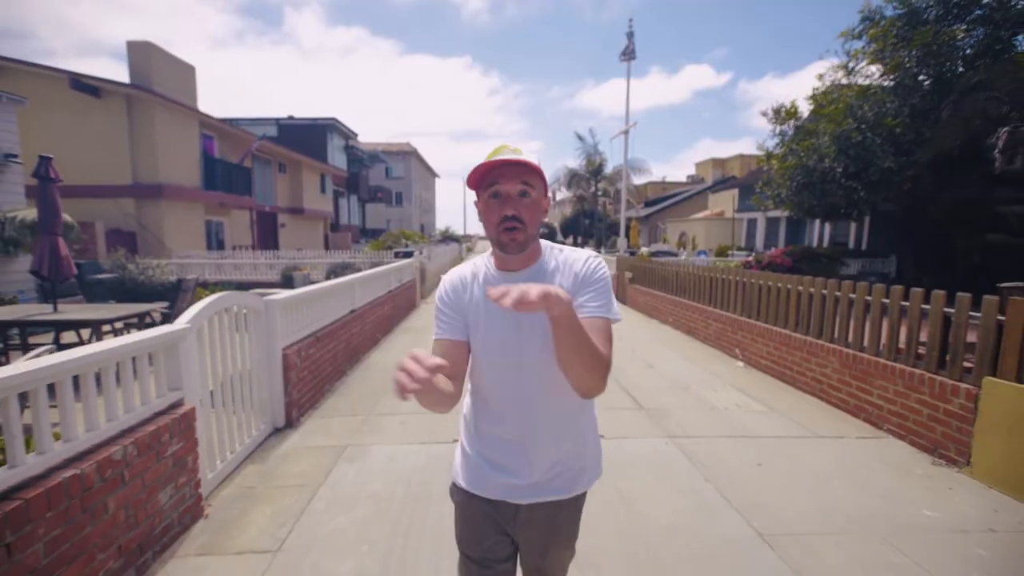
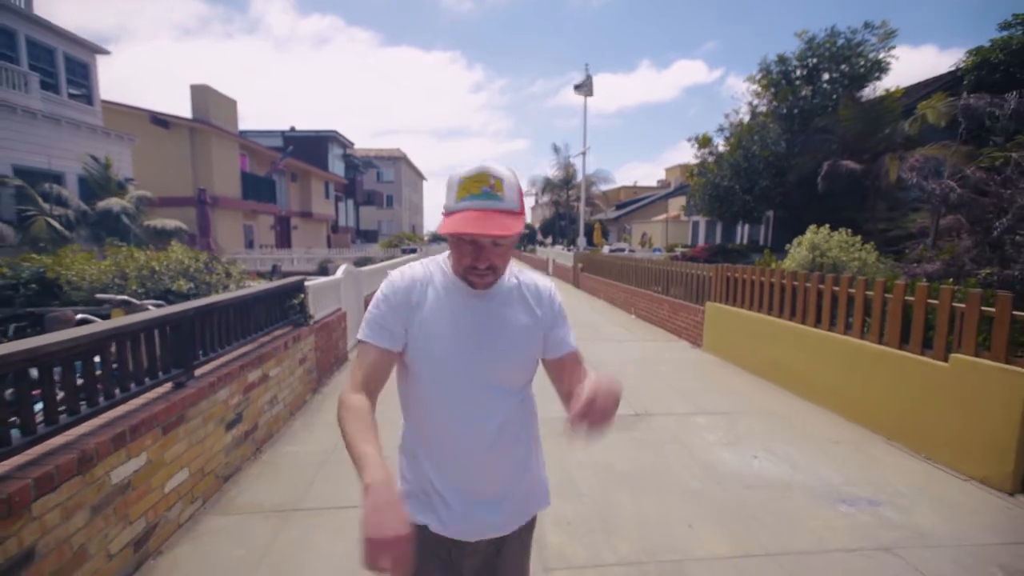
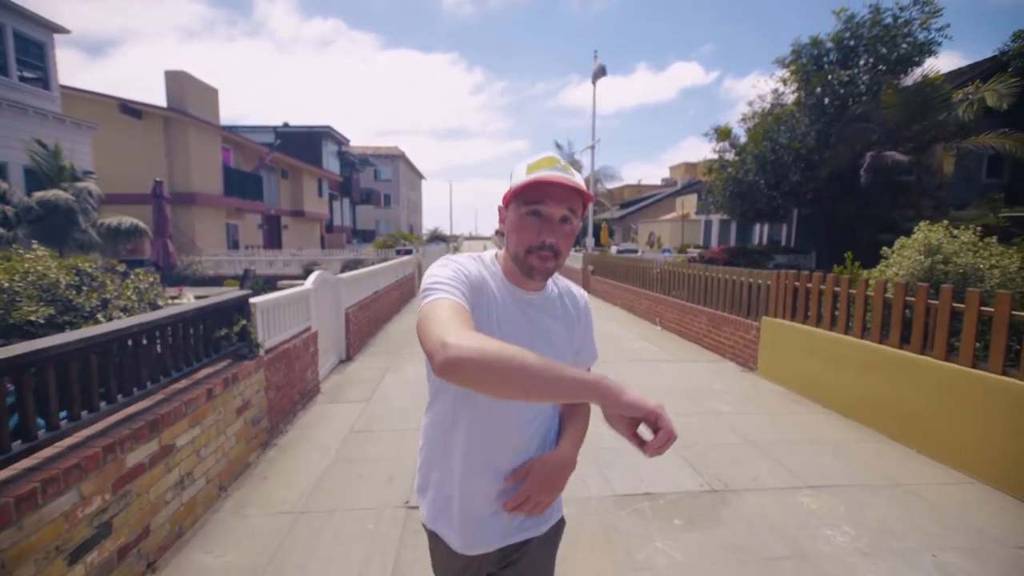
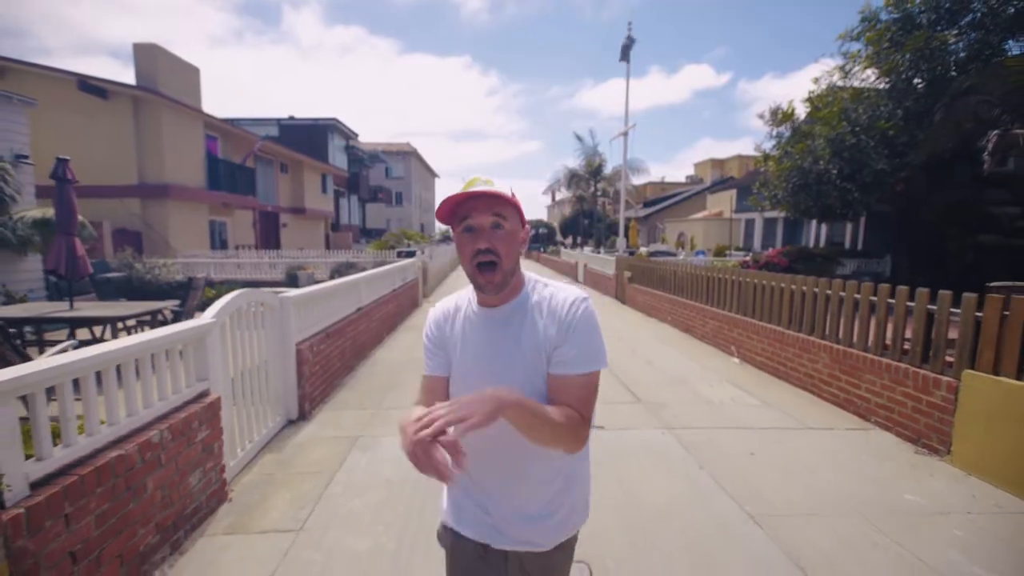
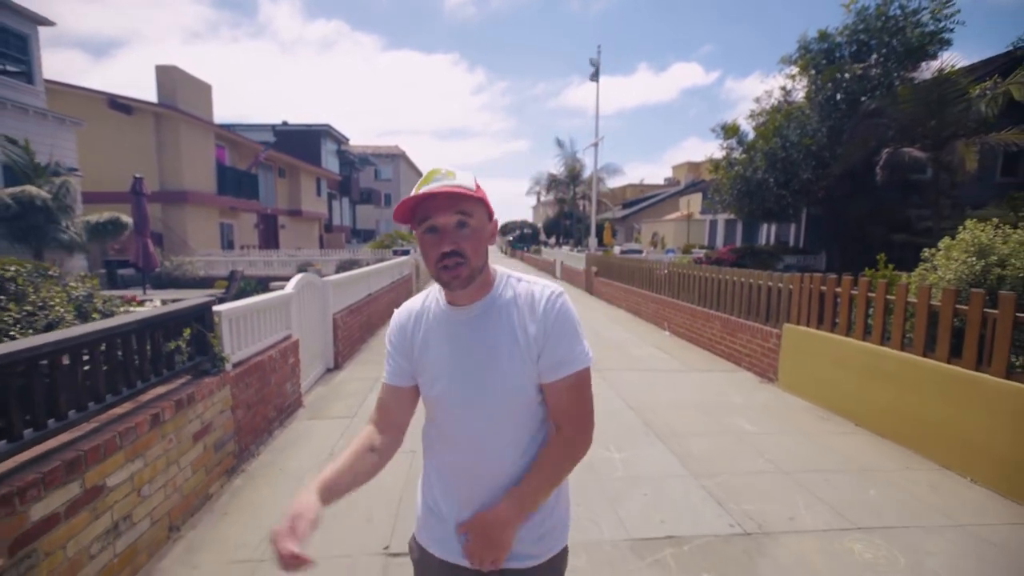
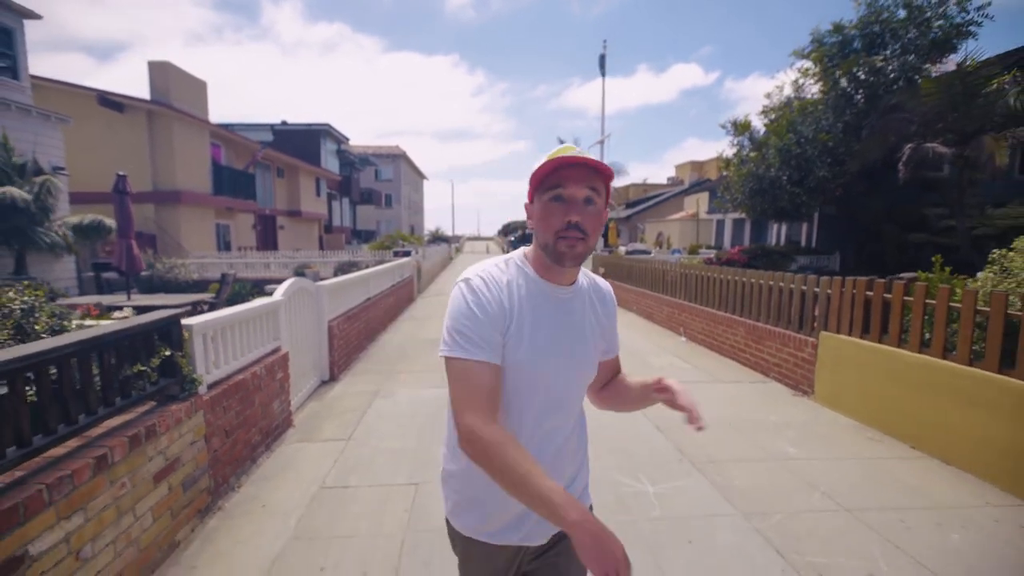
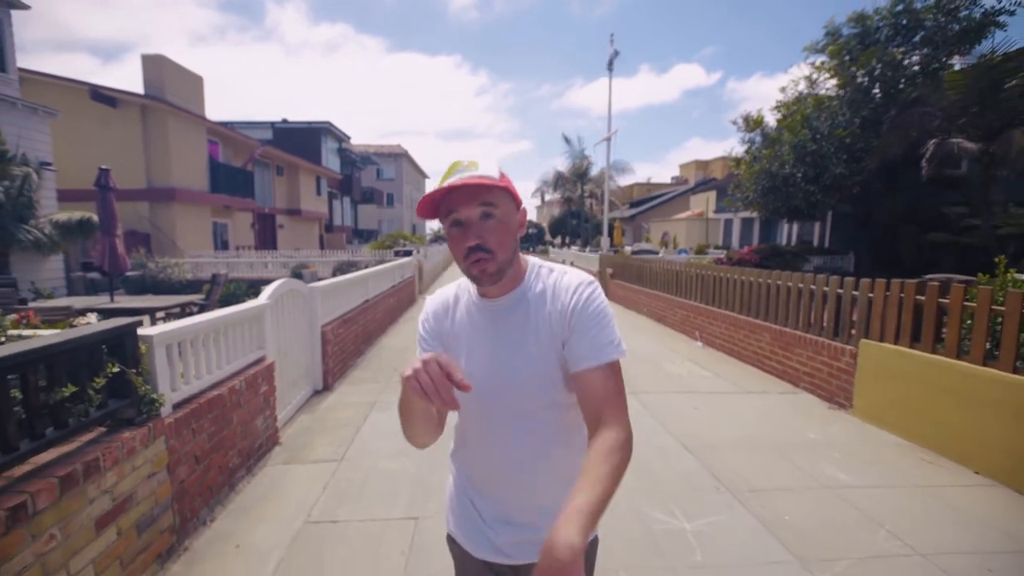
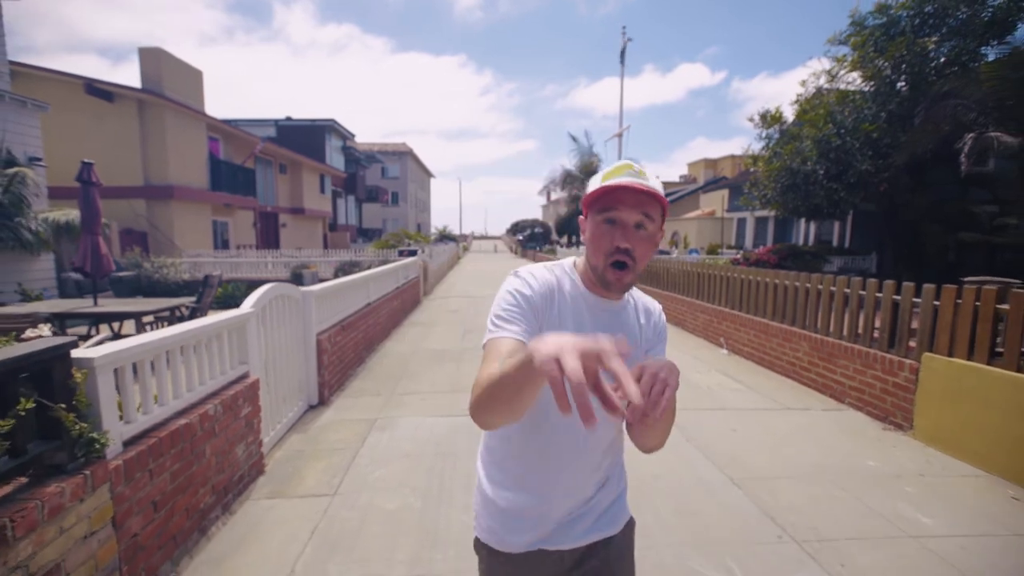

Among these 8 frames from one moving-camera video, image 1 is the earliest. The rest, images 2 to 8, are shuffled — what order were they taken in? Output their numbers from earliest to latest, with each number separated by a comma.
4, 8, 7, 6, 5, 3, 2
